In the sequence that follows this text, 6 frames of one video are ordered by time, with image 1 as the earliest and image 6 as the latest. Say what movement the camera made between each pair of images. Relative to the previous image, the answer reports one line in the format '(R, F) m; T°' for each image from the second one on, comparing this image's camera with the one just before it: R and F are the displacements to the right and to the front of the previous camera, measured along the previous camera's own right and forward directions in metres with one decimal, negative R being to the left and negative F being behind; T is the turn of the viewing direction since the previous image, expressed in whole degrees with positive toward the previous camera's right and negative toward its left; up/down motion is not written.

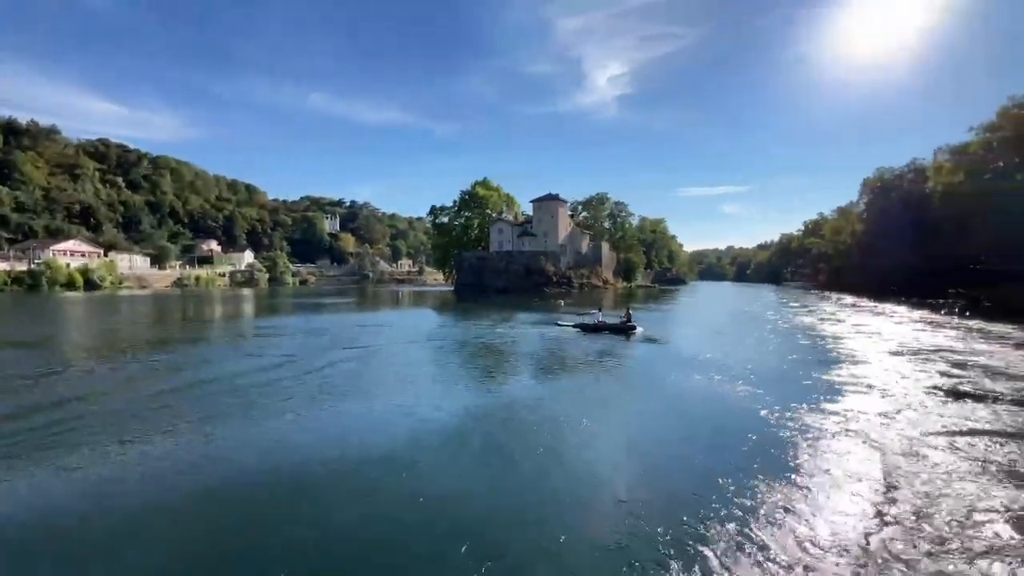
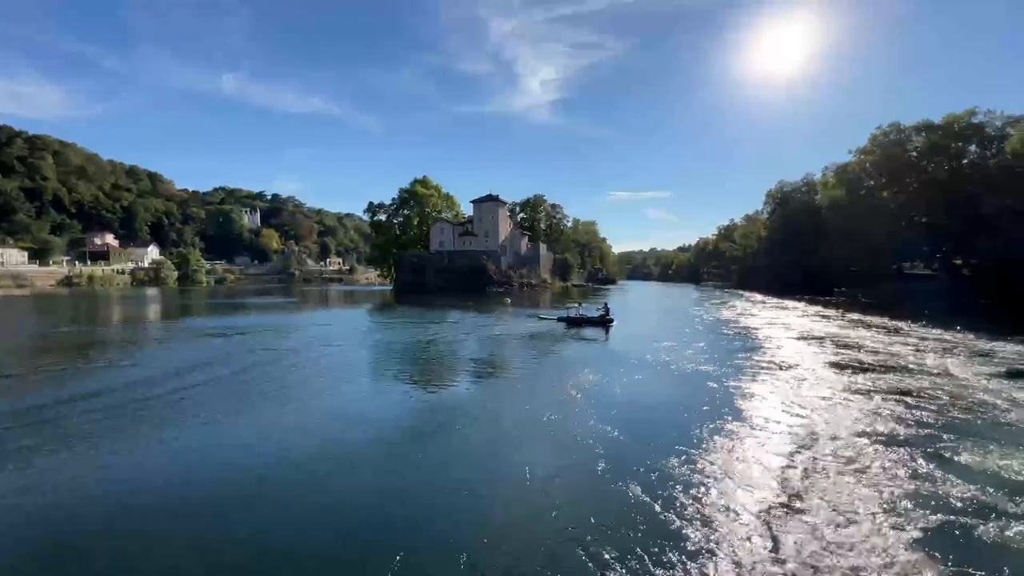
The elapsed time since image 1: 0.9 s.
(-0.4, -0.9) m; +7°
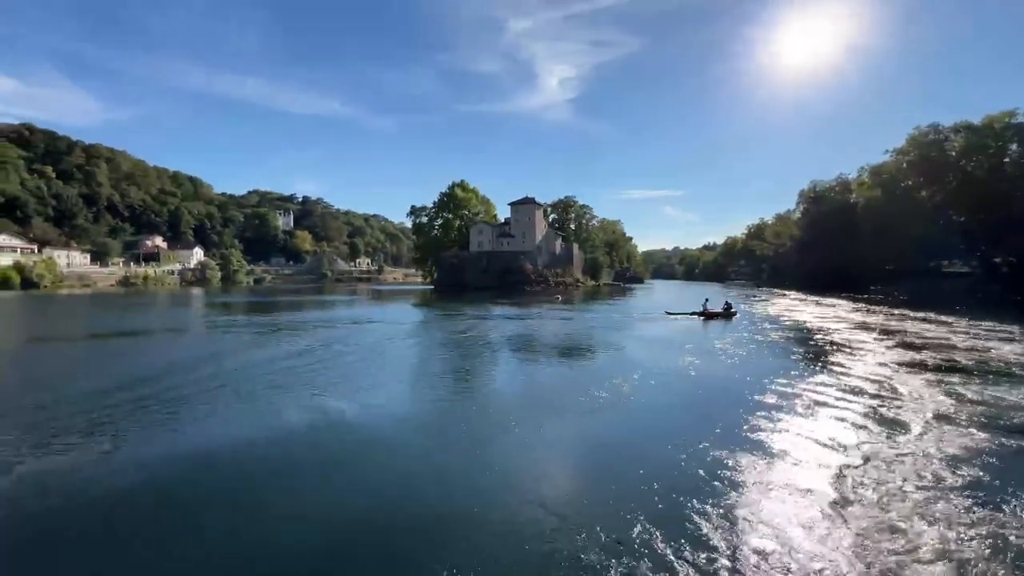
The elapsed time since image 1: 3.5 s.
(-0.5, -0.5) m; -2°
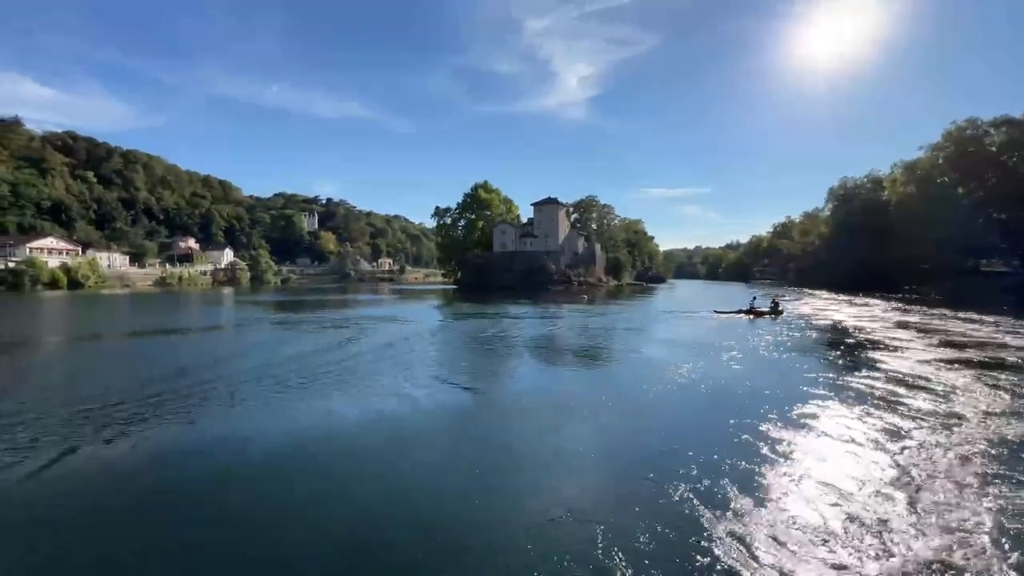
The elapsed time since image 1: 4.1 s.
(-0.1, 0.0) m; -2°
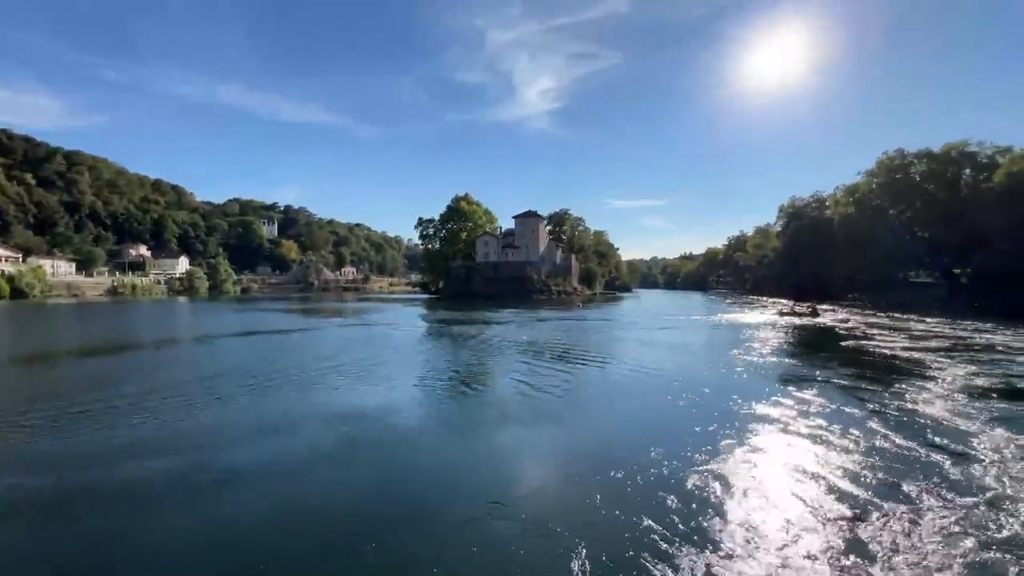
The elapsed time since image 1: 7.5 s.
(-0.8, -1.1) m; +4°
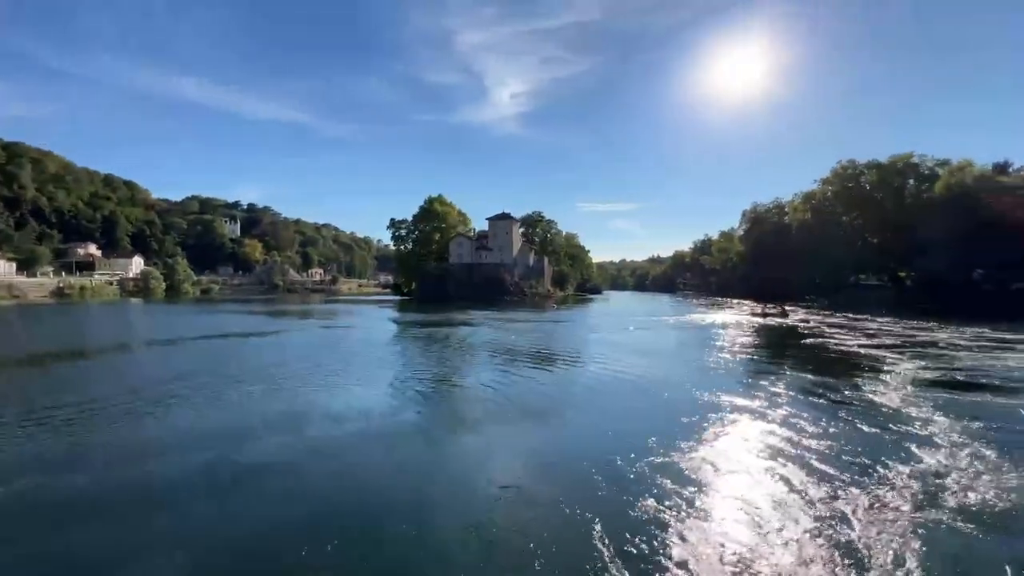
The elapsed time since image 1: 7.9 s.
(-0.1, -0.4) m; +3°
